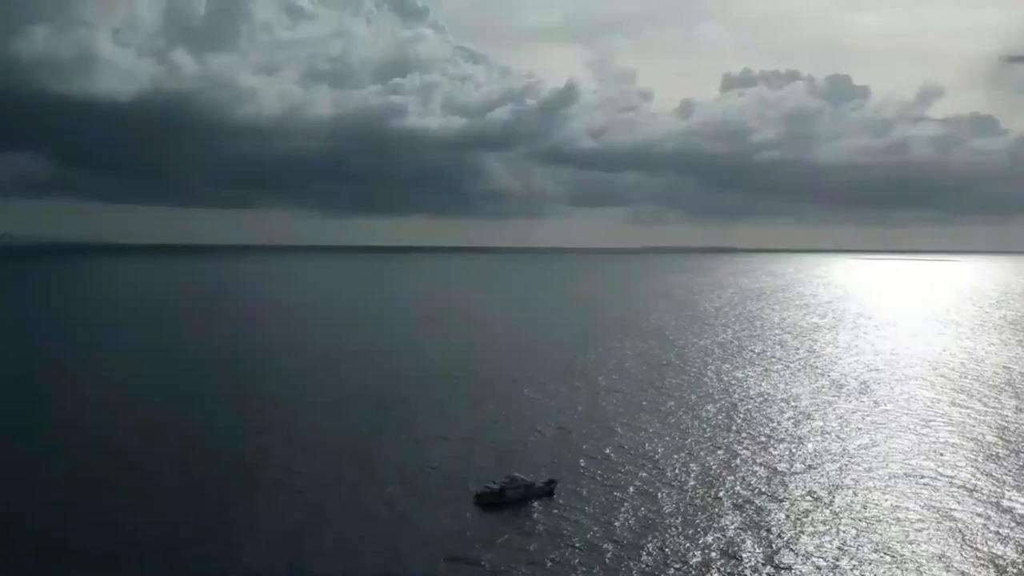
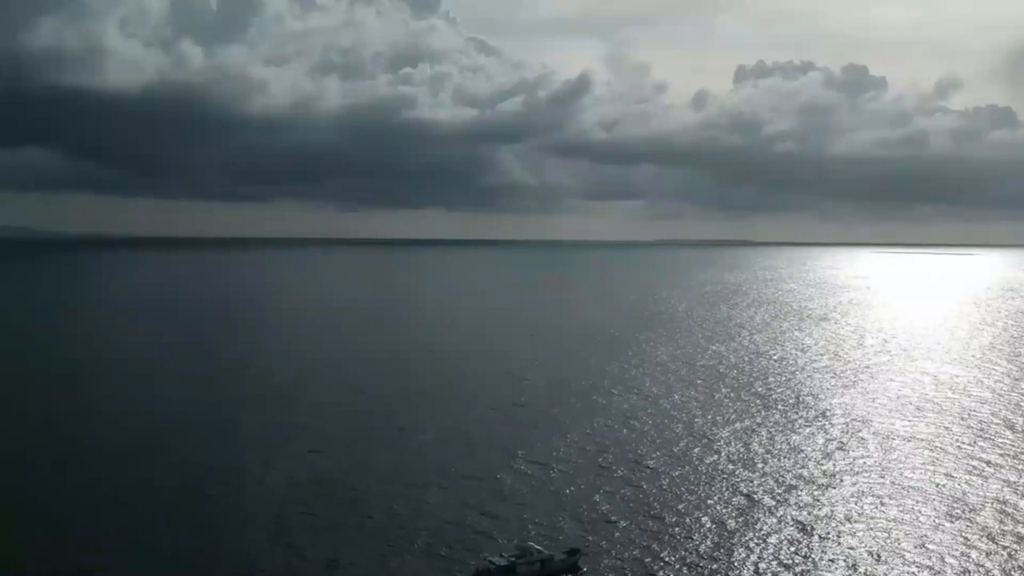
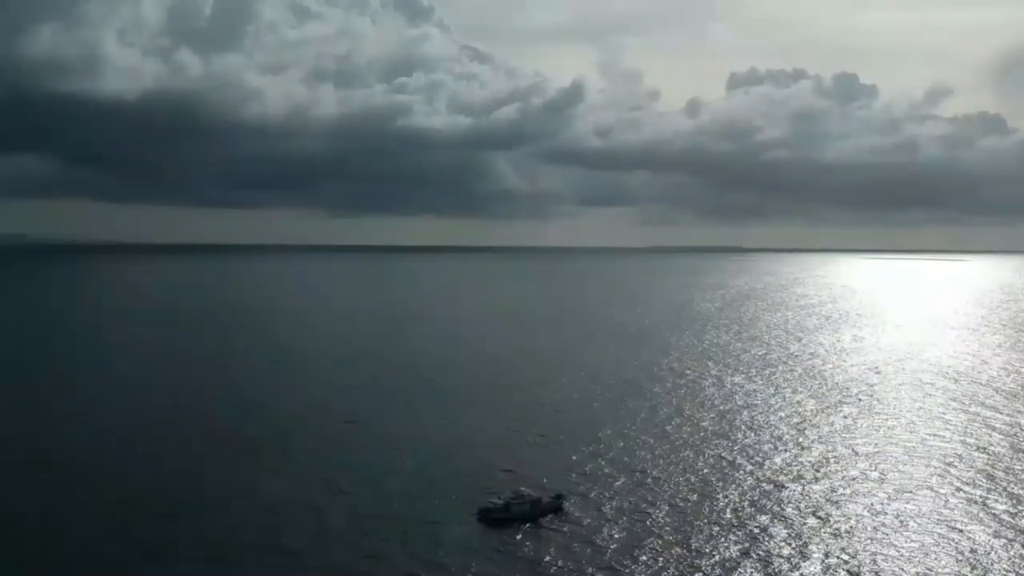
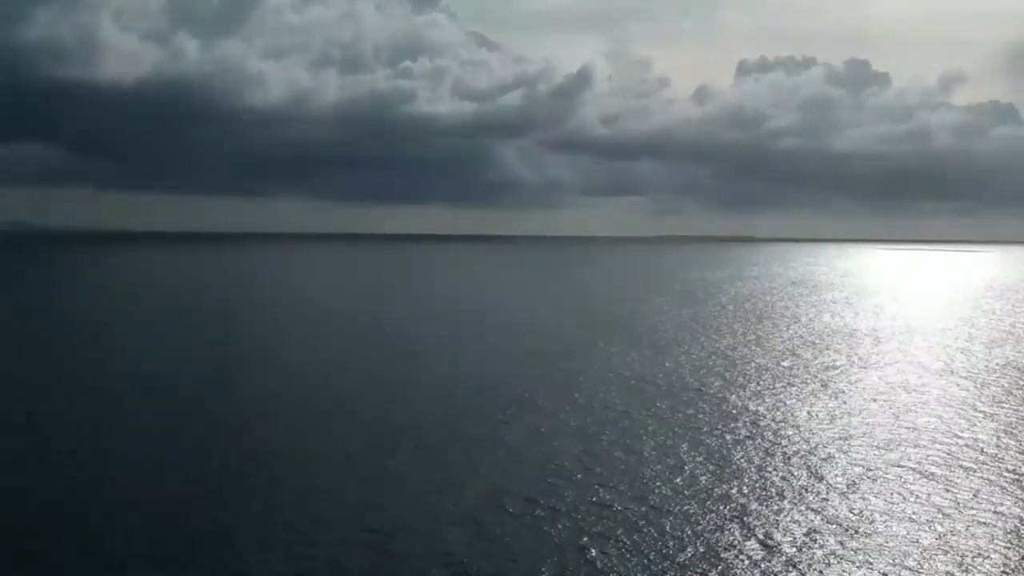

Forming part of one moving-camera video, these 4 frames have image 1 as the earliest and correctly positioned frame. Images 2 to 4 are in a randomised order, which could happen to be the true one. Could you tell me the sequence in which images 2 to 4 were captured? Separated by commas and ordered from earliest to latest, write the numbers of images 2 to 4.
3, 2, 4
